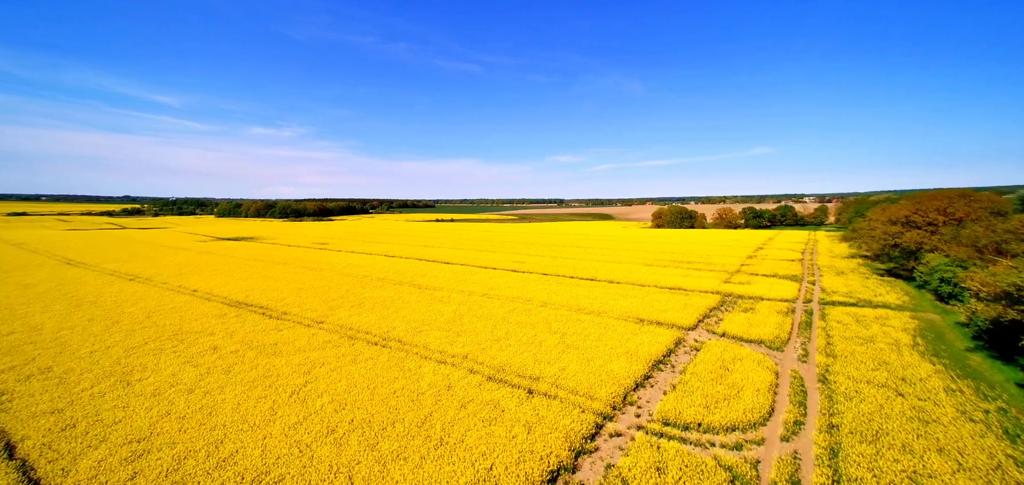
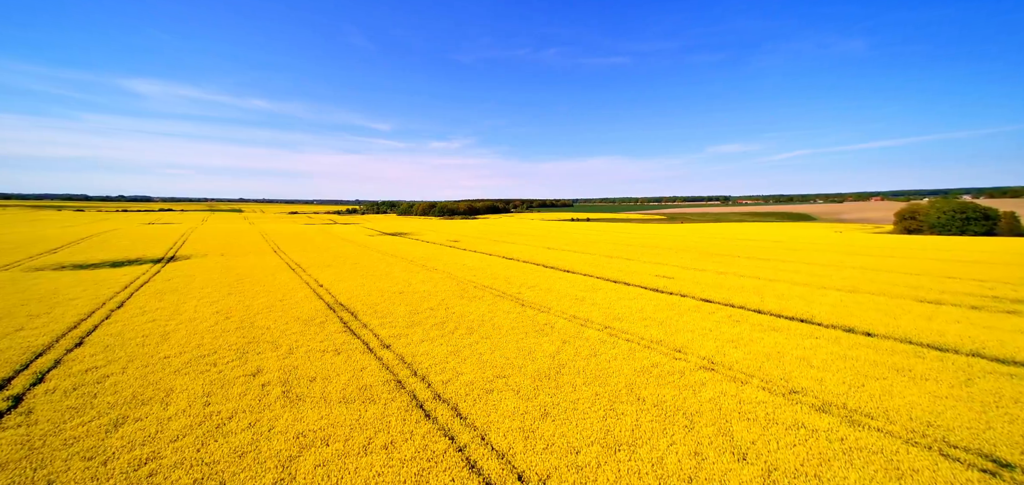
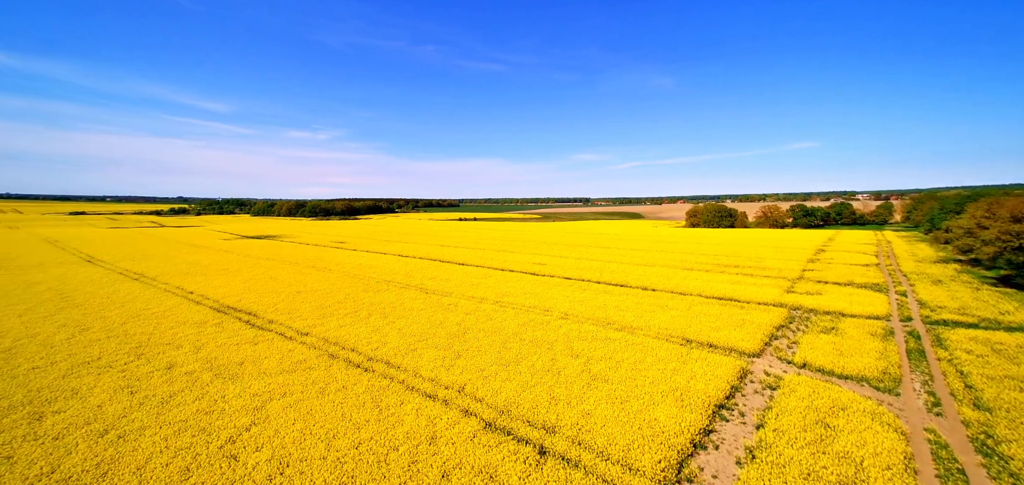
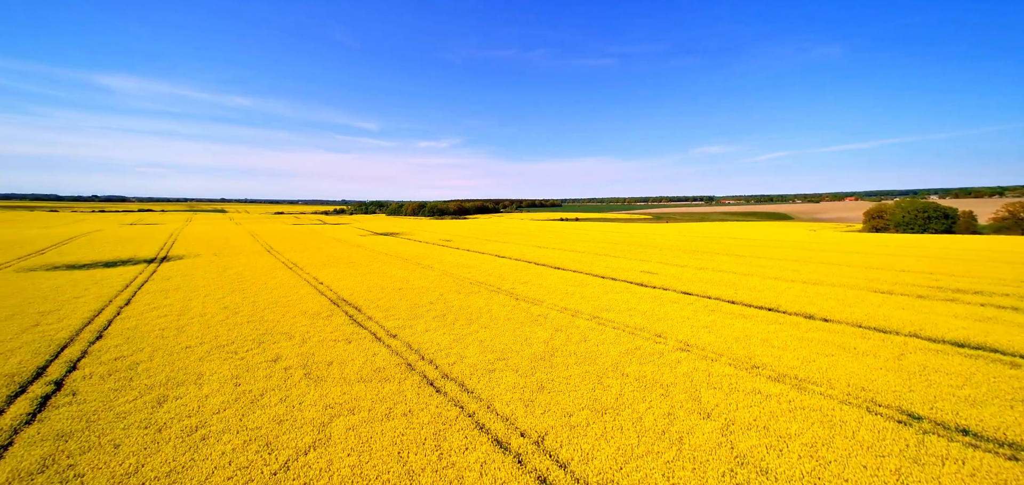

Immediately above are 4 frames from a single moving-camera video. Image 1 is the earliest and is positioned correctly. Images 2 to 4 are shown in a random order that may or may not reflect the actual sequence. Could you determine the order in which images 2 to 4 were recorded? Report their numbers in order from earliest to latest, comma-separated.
3, 4, 2
